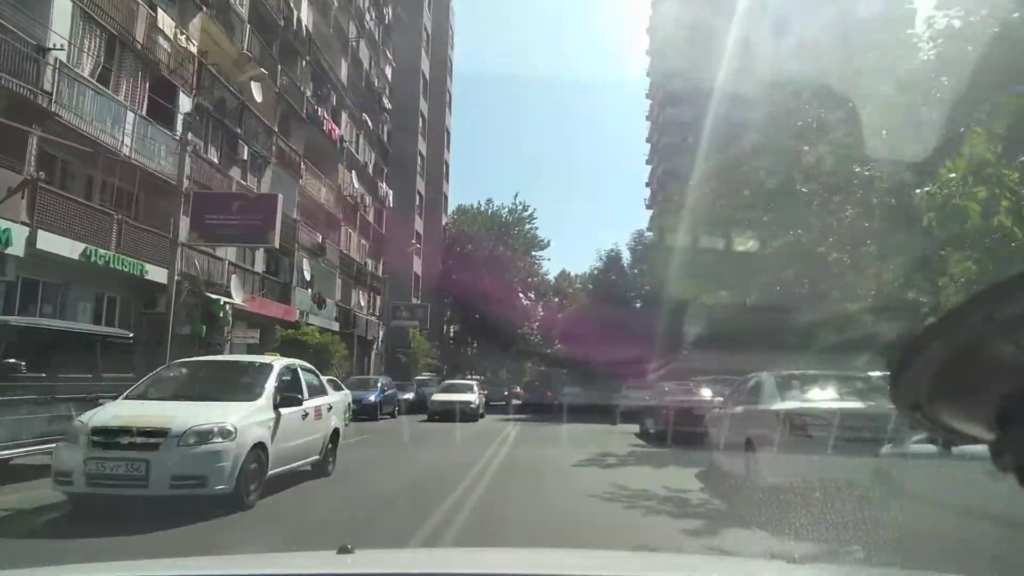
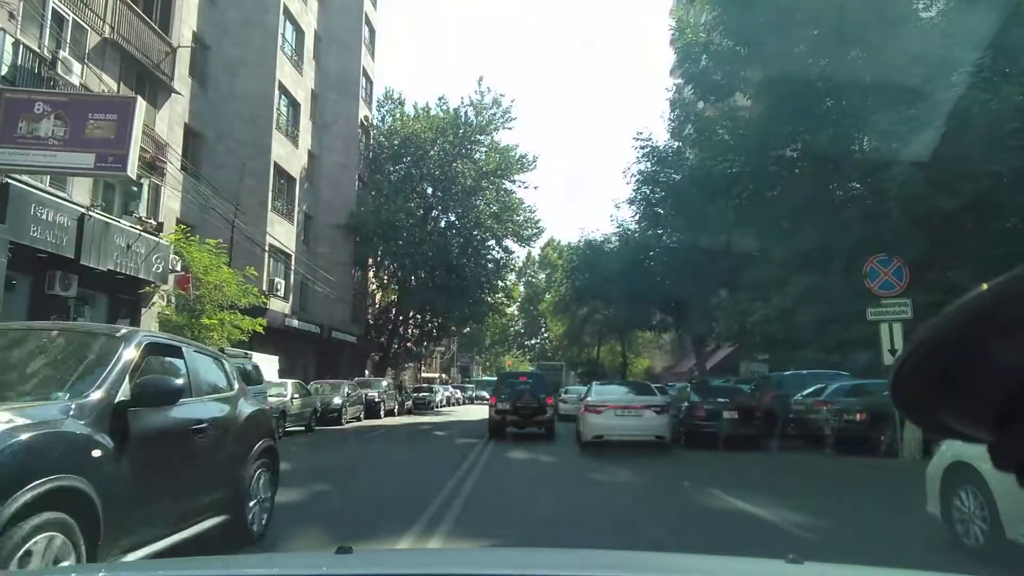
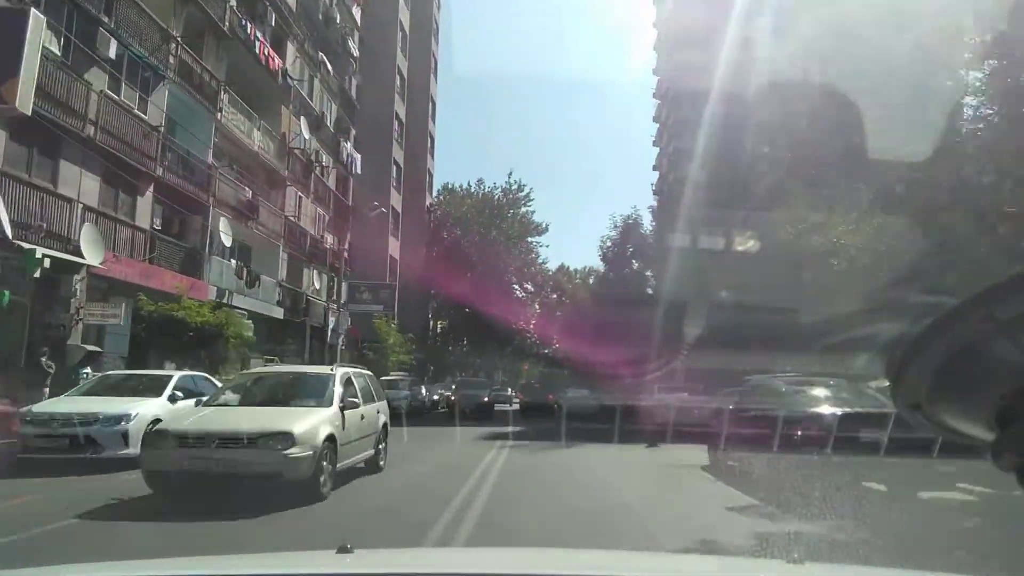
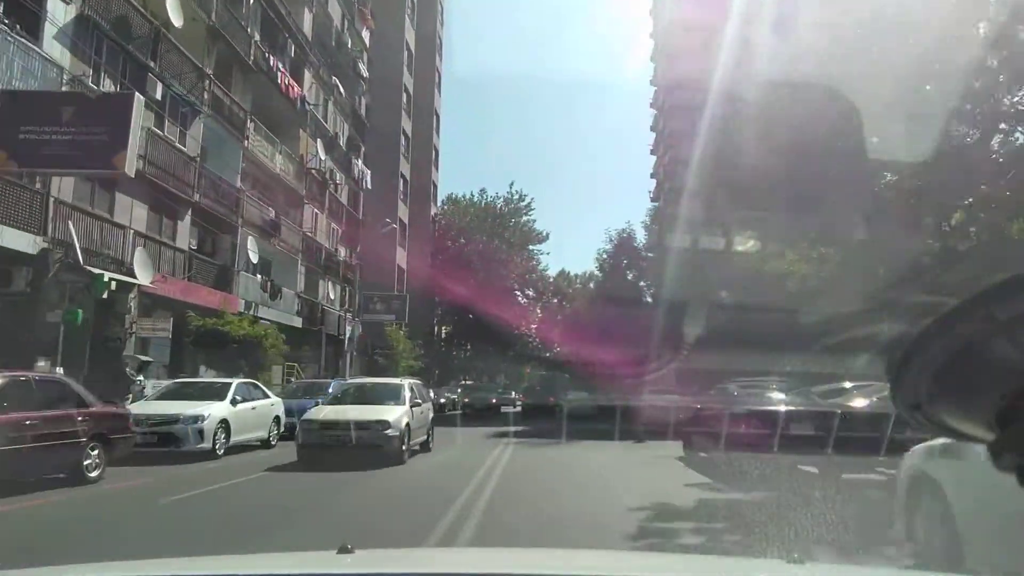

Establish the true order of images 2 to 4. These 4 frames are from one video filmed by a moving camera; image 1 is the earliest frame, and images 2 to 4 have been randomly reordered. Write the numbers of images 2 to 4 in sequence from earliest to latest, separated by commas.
4, 3, 2
